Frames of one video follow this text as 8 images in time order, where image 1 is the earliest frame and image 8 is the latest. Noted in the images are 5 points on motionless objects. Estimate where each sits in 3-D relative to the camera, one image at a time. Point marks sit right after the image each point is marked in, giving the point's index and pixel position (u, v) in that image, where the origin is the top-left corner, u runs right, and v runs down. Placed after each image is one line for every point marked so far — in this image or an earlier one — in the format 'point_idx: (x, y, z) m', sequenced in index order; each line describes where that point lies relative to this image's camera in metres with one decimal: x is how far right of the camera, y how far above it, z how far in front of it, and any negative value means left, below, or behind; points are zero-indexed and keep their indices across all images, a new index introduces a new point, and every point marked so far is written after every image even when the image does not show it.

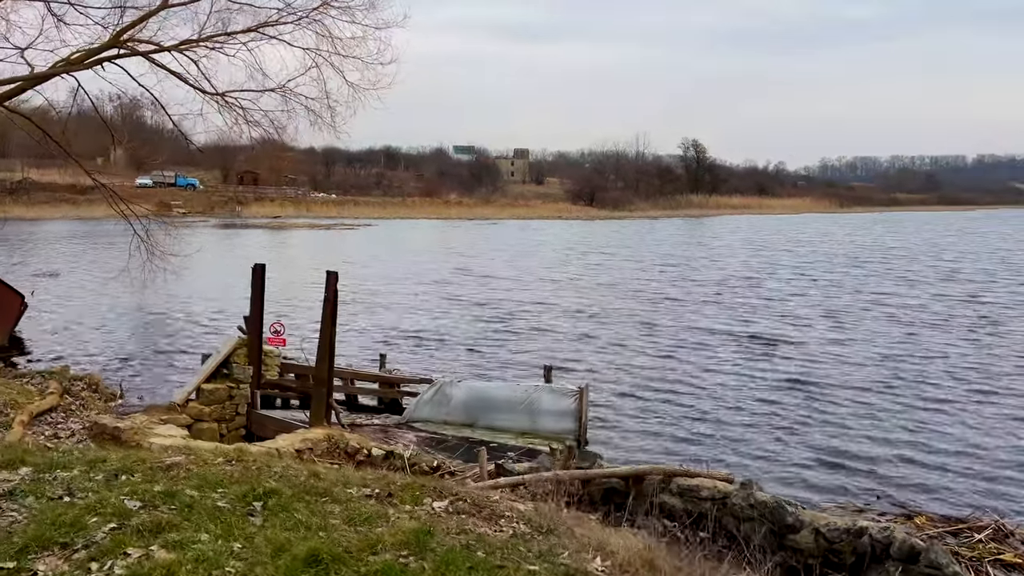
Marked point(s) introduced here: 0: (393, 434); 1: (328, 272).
0: (-1.7, -2.1, +12.2) m
1: (-2.6, +0.2, +11.8) m
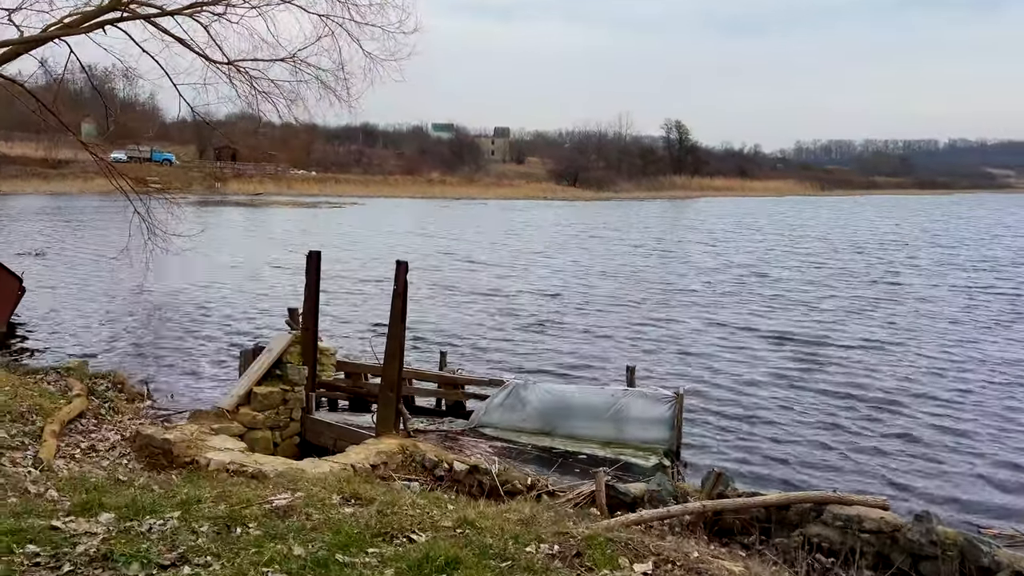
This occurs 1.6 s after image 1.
0: (-0.6, -2.0, +10.9) m
1: (-1.4, +0.3, +10.5) m
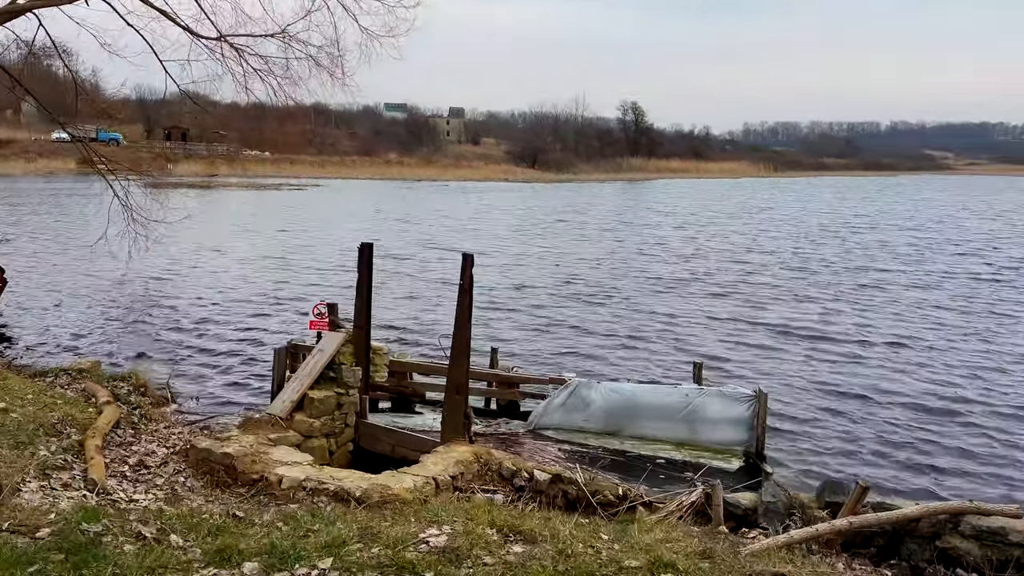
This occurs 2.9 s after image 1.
0: (+0.3, -2.0, +10.3) m
1: (-0.6, +0.4, +9.7) m
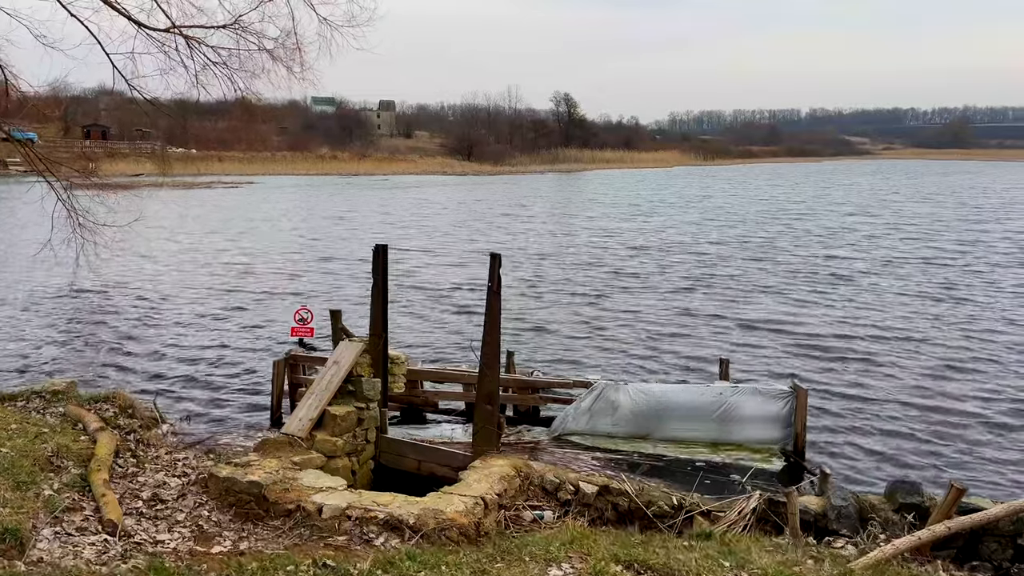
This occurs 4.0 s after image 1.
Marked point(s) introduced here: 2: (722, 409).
0: (+0.6, -1.9, +9.7) m
1: (-0.2, +0.4, +9.1) m
2: (+2.5, -1.5, +10.1) m
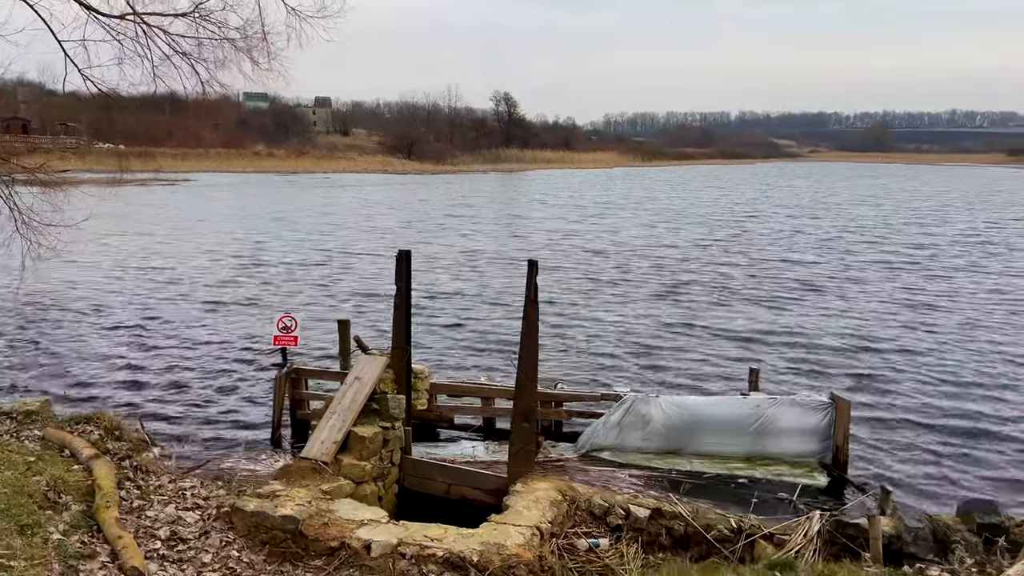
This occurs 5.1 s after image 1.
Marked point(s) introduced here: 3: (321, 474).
0: (+1.0, -2.0, +9.2) m
1: (+0.2, +0.3, +8.5) m
2: (+2.9, -1.5, +9.6) m
3: (-1.8, -1.7, +7.8) m
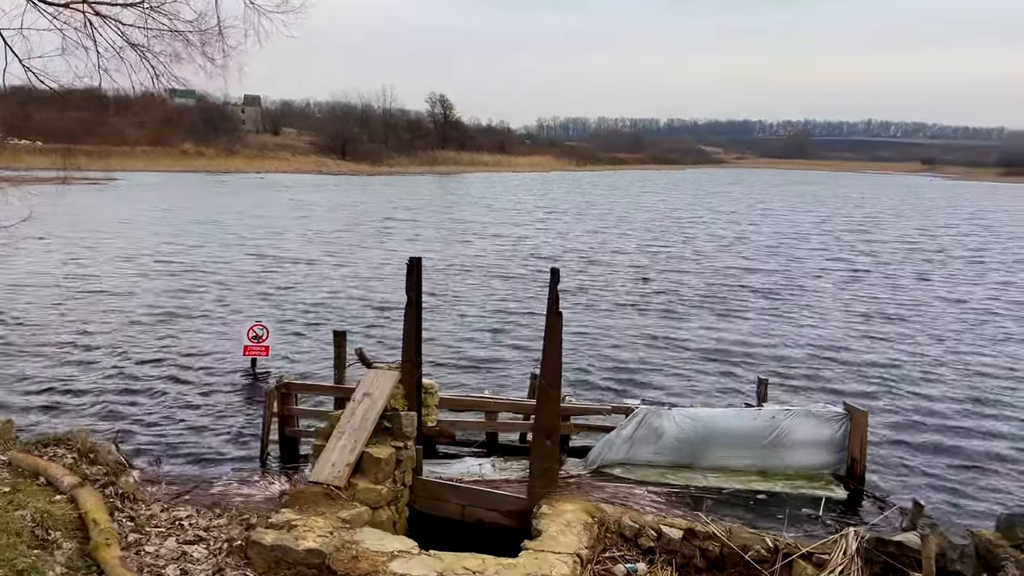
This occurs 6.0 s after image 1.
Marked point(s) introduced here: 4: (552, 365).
0: (+1.1, -2.1, +8.8) m
1: (+0.4, +0.2, +8.1) m
2: (+3.0, -1.6, +9.4) m
3: (-1.5, -1.8, +7.2) m
4: (+0.4, -0.7, +8.0) m
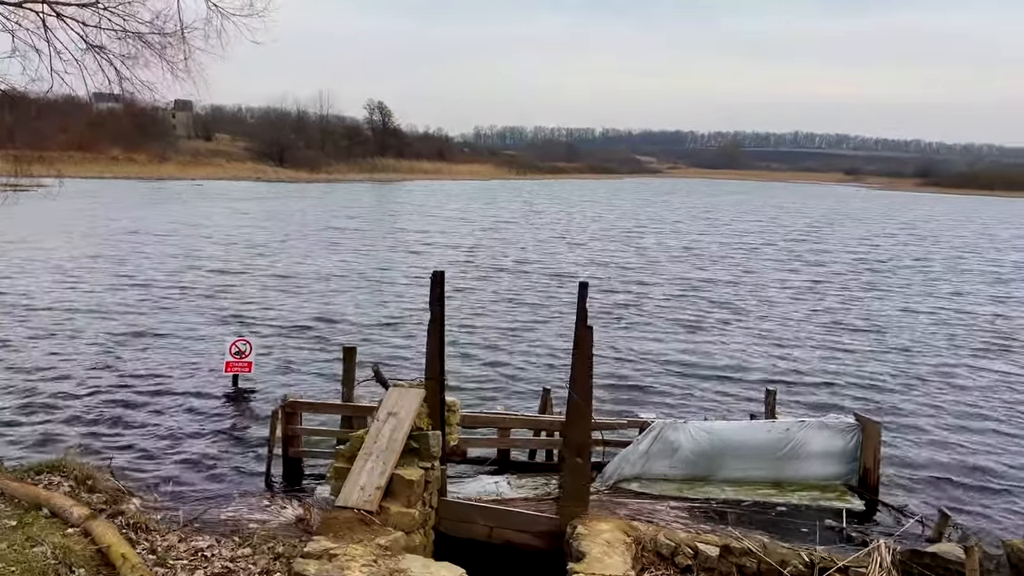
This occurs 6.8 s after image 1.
0: (+1.3, -2.3, +8.7) m
1: (+0.6, 0.0, +7.9) m
2: (+3.1, -1.8, +9.4) m
3: (-1.2, -2.0, +6.9) m
4: (+0.7, -0.9, +7.8) m
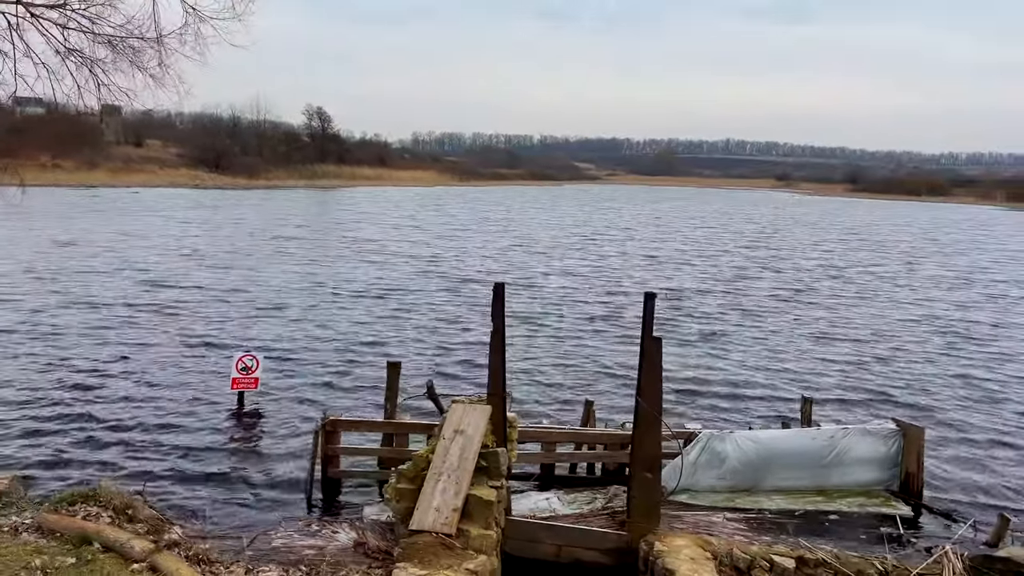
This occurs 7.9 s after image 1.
0: (+1.9, -2.4, +8.6) m
1: (+1.3, -0.1, +7.8) m
2: (+3.6, -1.9, +9.5) m
3: (-0.5, -2.1, +6.6) m
4: (+1.3, -1.0, +7.7) m
